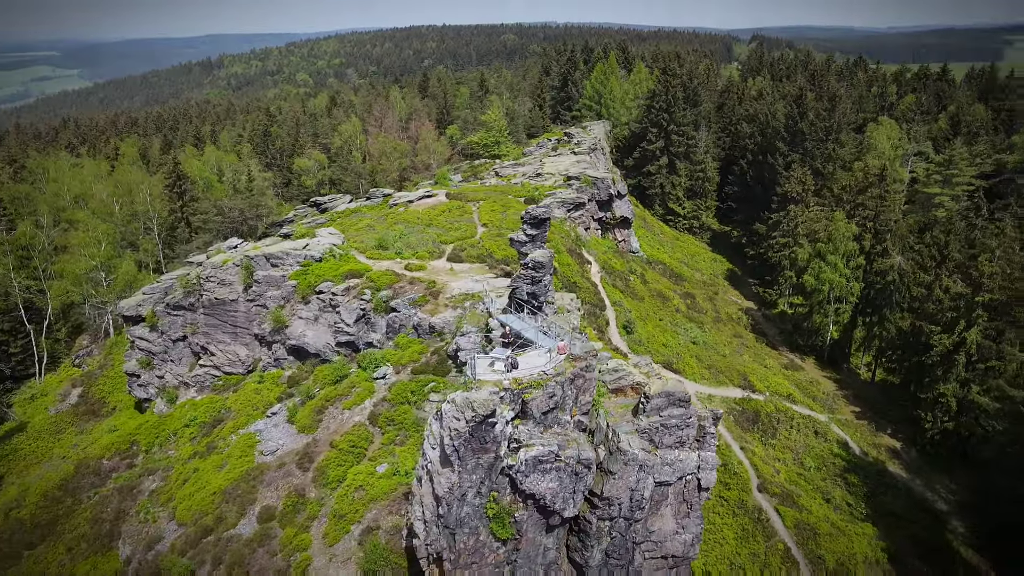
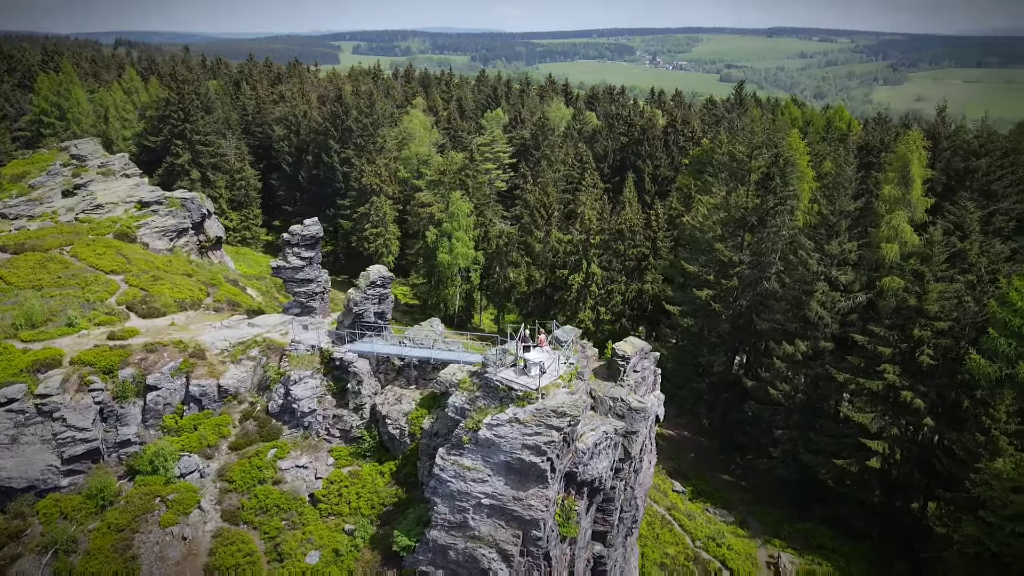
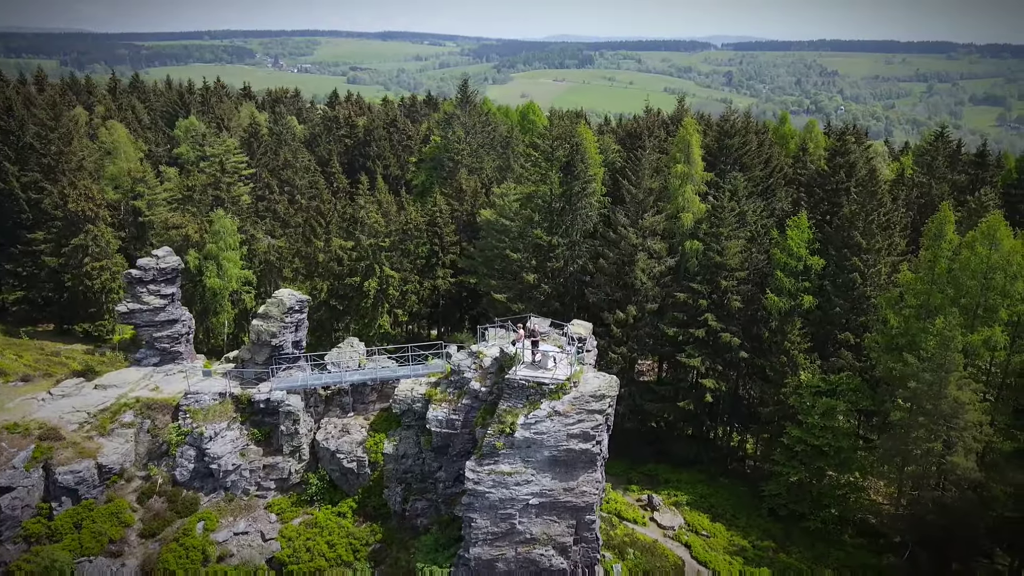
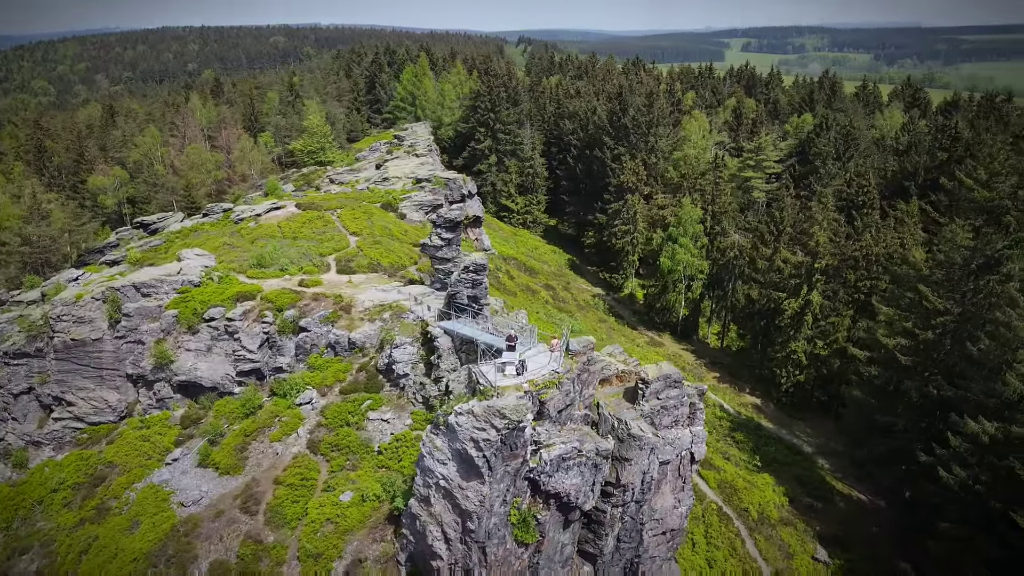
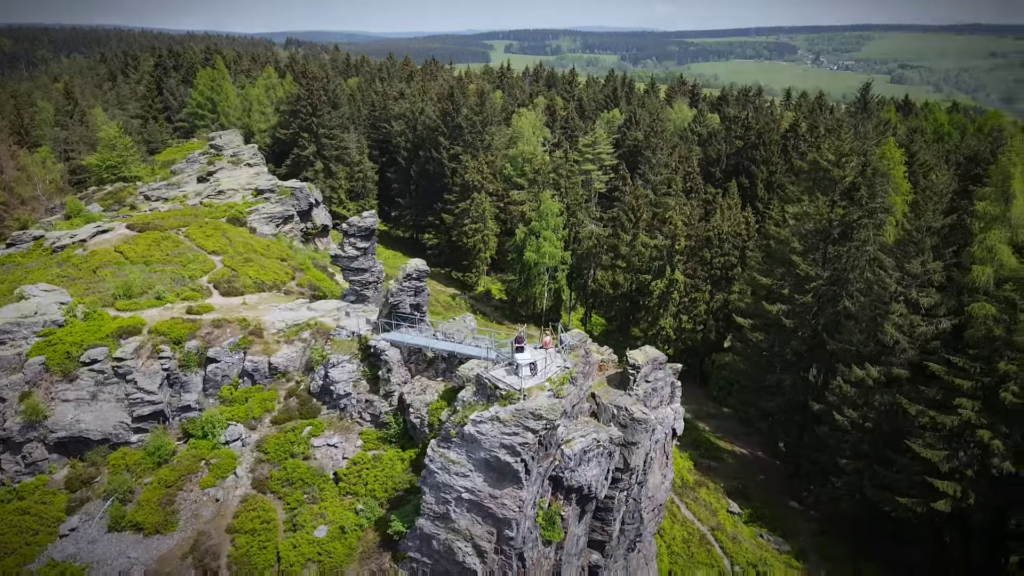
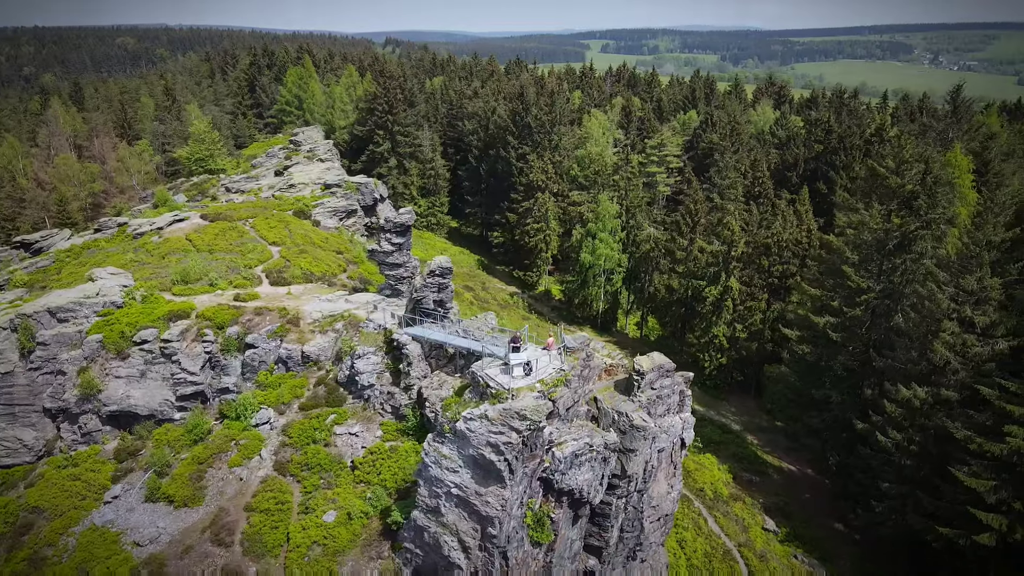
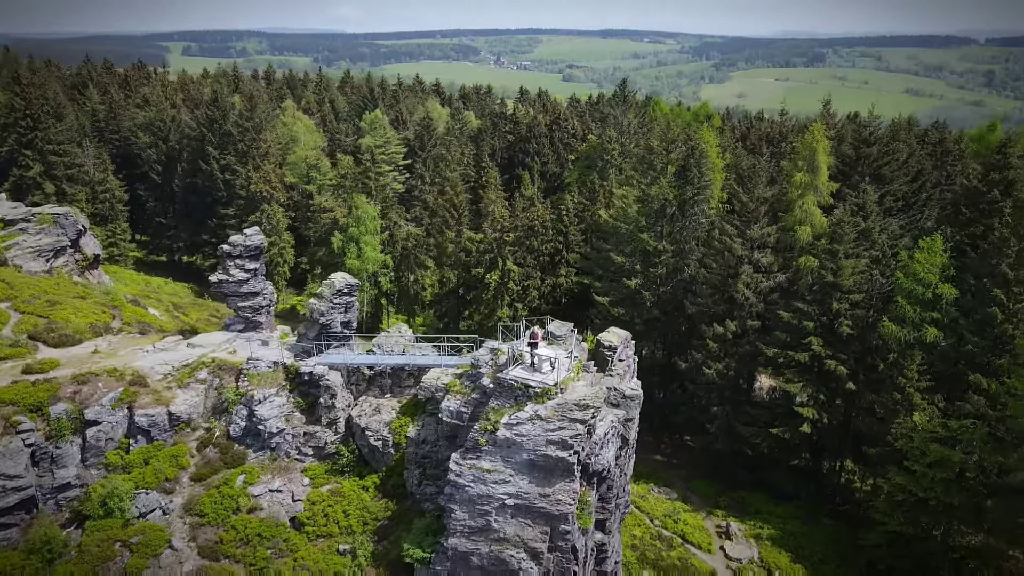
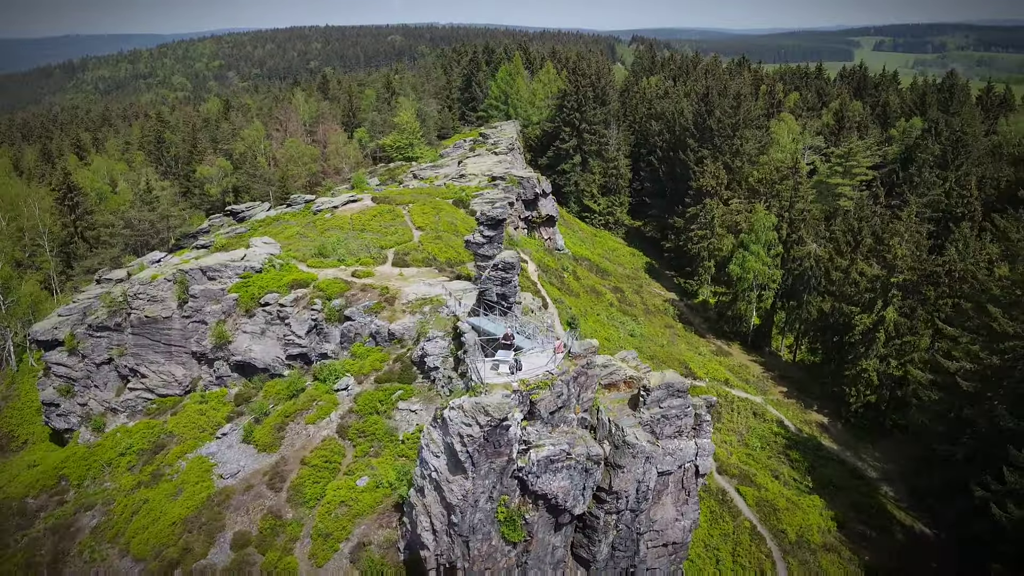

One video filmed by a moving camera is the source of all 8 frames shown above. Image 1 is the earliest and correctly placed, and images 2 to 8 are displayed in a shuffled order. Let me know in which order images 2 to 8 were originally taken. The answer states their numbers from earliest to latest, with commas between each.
8, 4, 6, 5, 2, 7, 3
